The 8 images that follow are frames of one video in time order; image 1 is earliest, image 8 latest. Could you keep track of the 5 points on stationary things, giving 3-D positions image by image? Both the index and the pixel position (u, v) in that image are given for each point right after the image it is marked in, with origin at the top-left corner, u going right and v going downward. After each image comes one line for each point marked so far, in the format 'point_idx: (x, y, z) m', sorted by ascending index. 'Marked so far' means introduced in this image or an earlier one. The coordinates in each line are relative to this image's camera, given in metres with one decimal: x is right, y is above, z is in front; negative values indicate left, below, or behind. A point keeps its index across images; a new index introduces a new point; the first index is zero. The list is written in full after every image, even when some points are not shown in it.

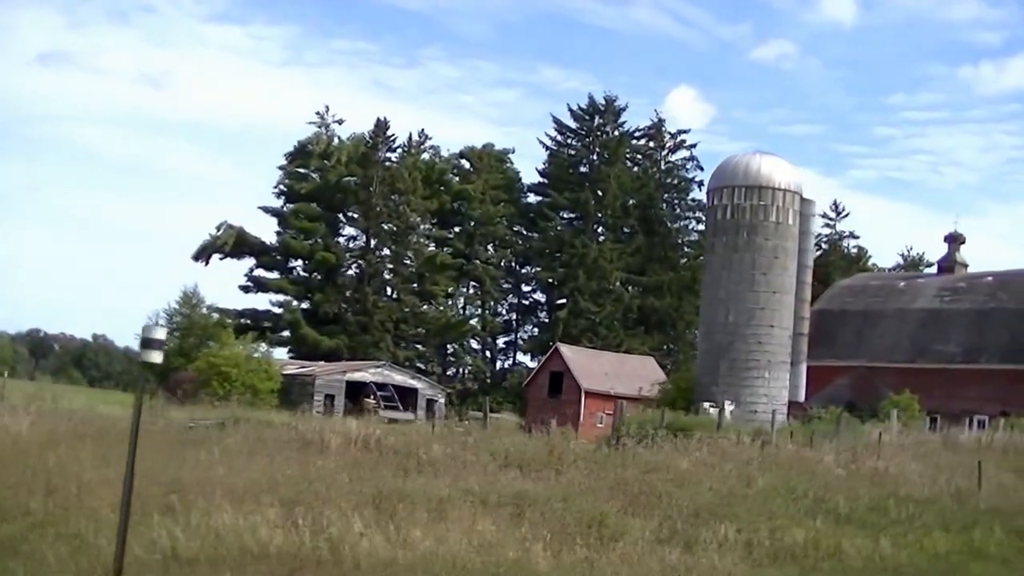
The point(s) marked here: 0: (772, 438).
0: (+3.8, -2.2, +17.6) m
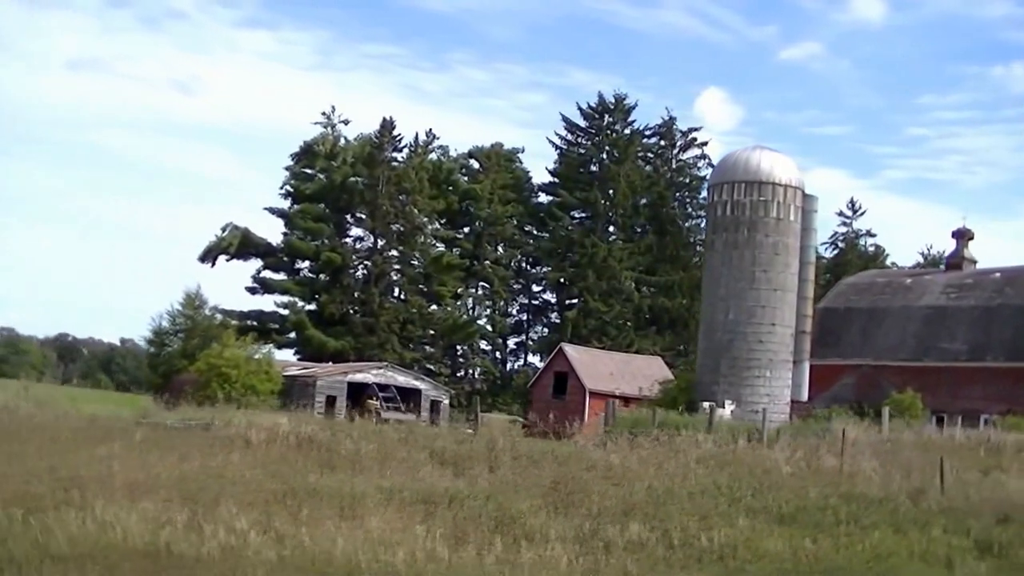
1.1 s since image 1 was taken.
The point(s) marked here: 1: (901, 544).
0: (+3.3, -2.1, +17.1) m
1: (+3.1, -2.0, +9.7) m
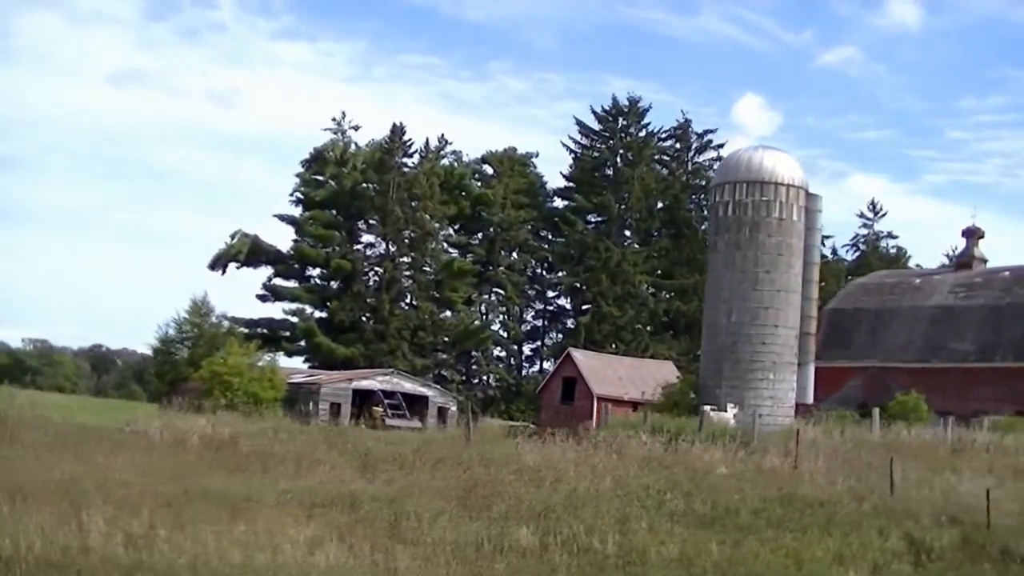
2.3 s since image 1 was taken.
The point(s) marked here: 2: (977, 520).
0: (+2.8, -2.1, +16.6) m
1: (+2.4, -2.0, +9.2) m
2: (+3.9, -2.0, +10.2) m
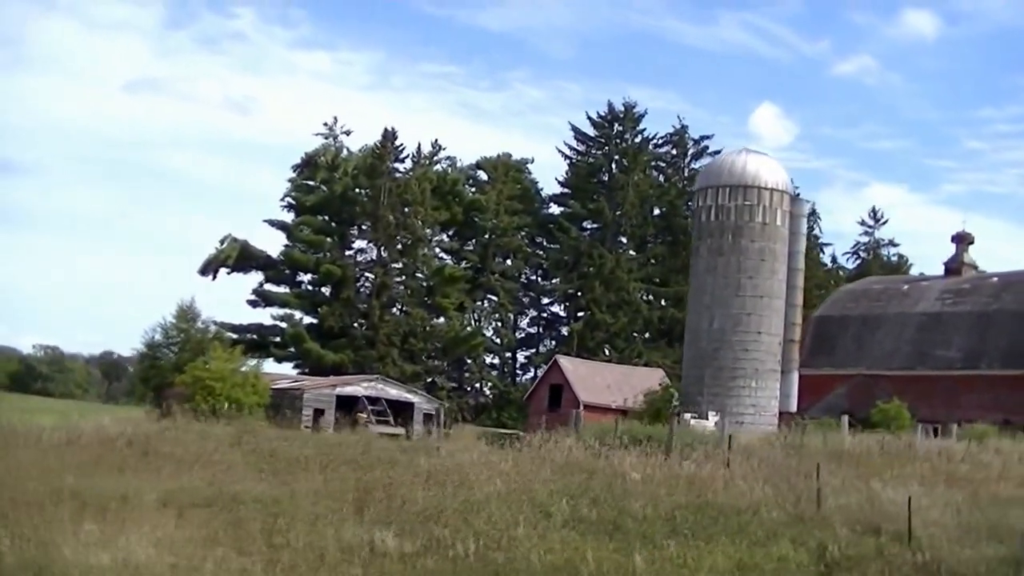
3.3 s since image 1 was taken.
0: (+2.1, -2.1, +16.1) m
1: (+1.5, -1.9, +8.8) m
2: (+3.1, -1.9, +9.7) m
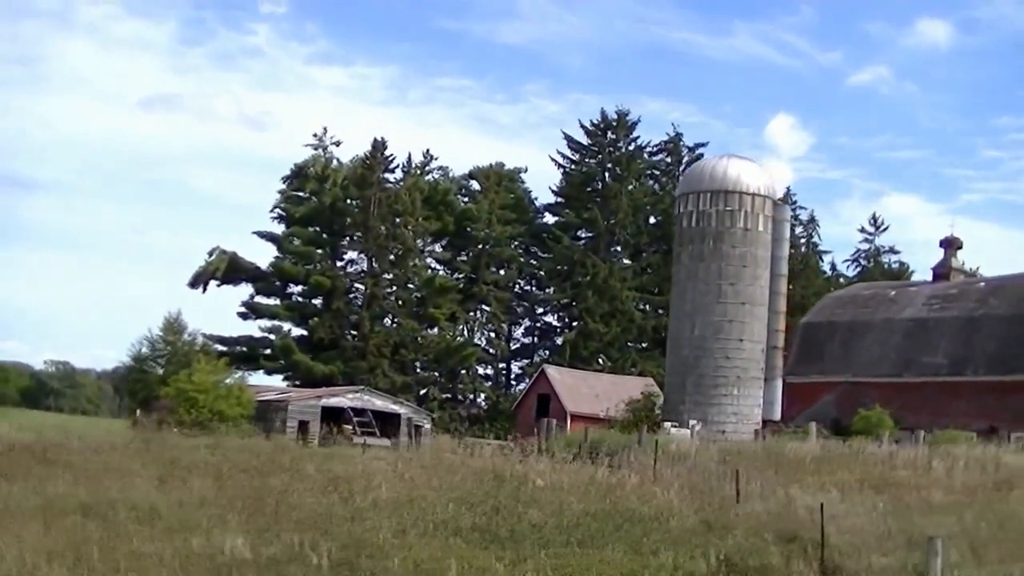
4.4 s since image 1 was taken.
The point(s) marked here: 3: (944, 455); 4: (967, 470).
0: (+1.3, -2.1, +15.7) m
1: (+0.7, -1.9, +8.4) m
2: (+2.3, -1.9, +9.3) m
3: (+5.3, -2.2, +15.1) m
4: (+5.0, -2.0, +13.3) m
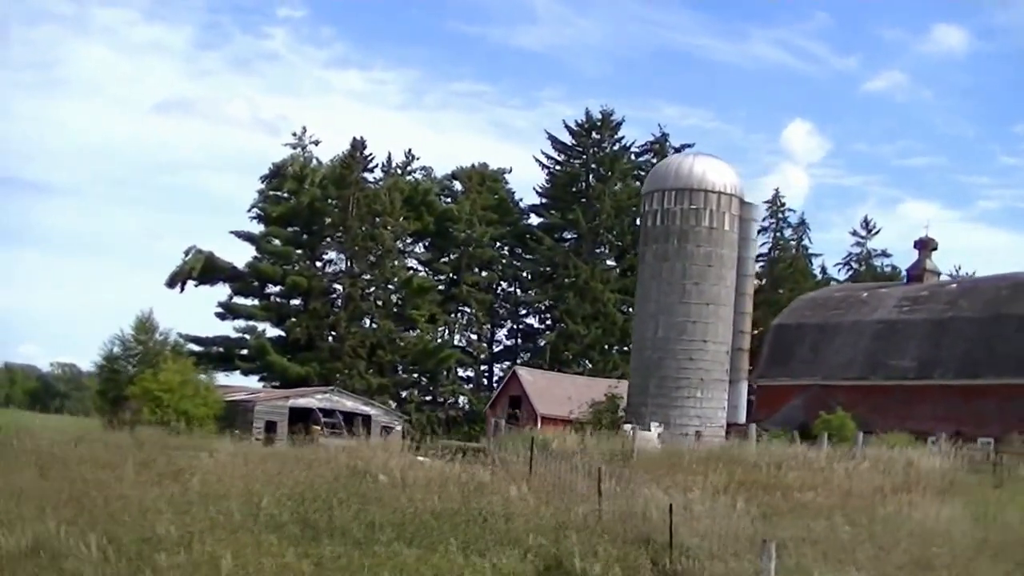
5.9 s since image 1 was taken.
0: (+0.2, -2.1, +15.2) m
1: (-0.5, -1.8, +7.8) m
2: (+1.0, -1.8, +8.8) m
3: (+4.1, -2.1, +14.5) m
4: (+3.8, -1.9, +12.7) m
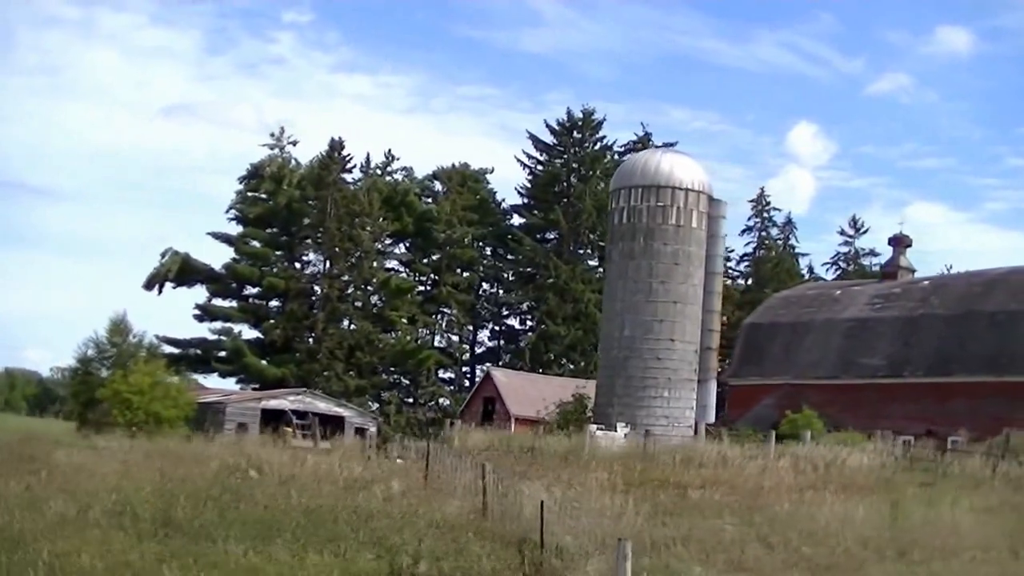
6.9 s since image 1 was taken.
0: (-0.8, -2.0, +14.8) m
1: (-1.5, -1.7, +7.5) m
2: (+0.1, -1.7, +8.4) m
3: (+3.2, -2.1, +14.1) m
4: (+2.9, -1.8, +12.3) m
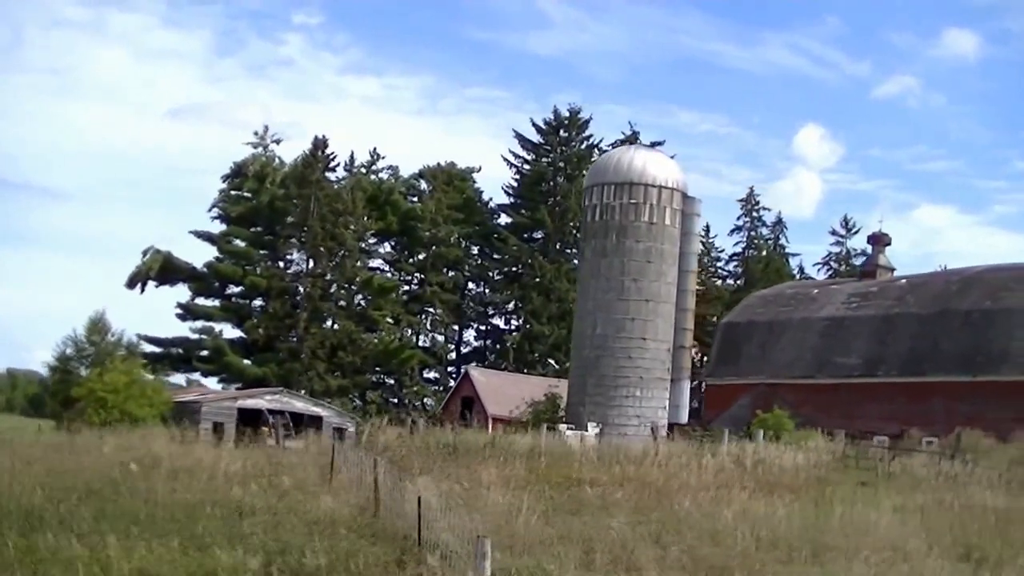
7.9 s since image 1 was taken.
0: (-1.6, -1.9, +14.4) m
1: (-2.3, -1.6, +7.1) m
2: (-0.8, -1.6, +8.0) m
3: (+2.4, -2.0, +13.8) m
4: (+2.1, -1.8, +12.0) m
